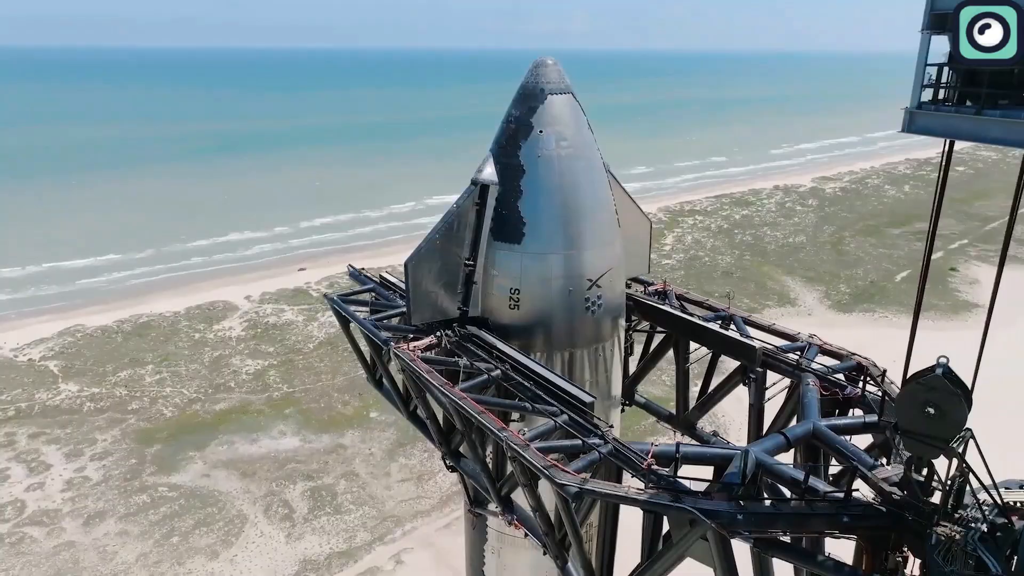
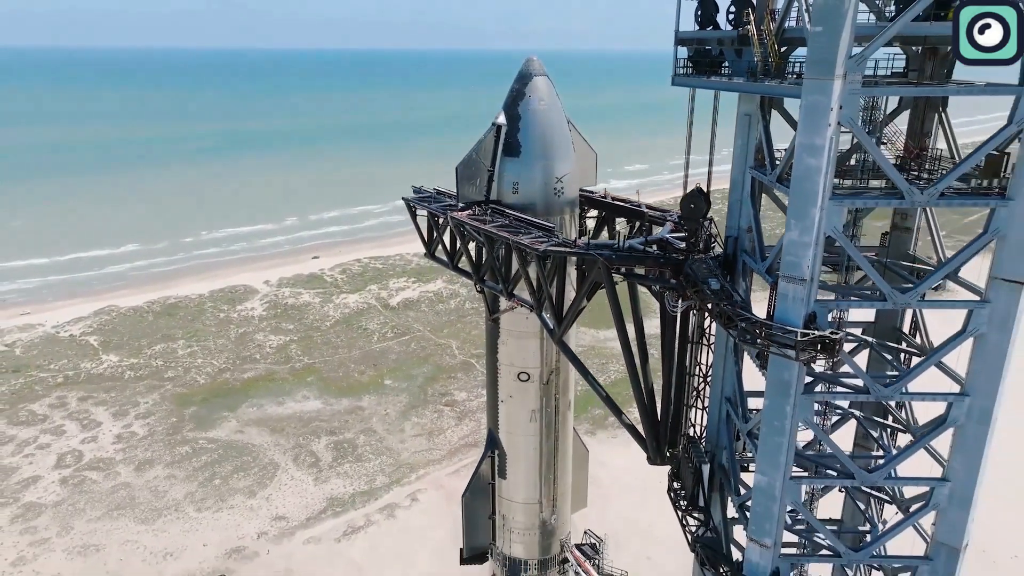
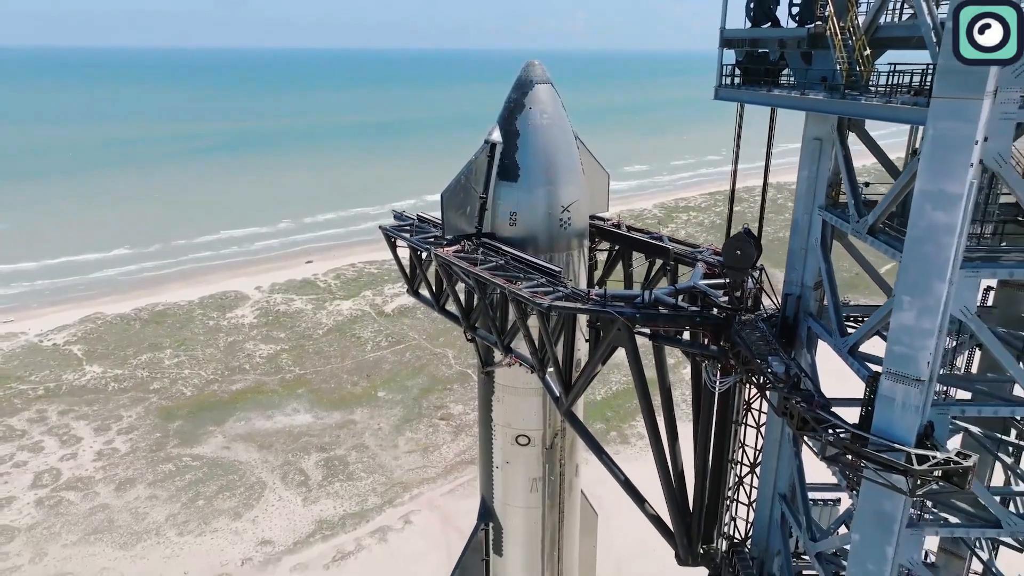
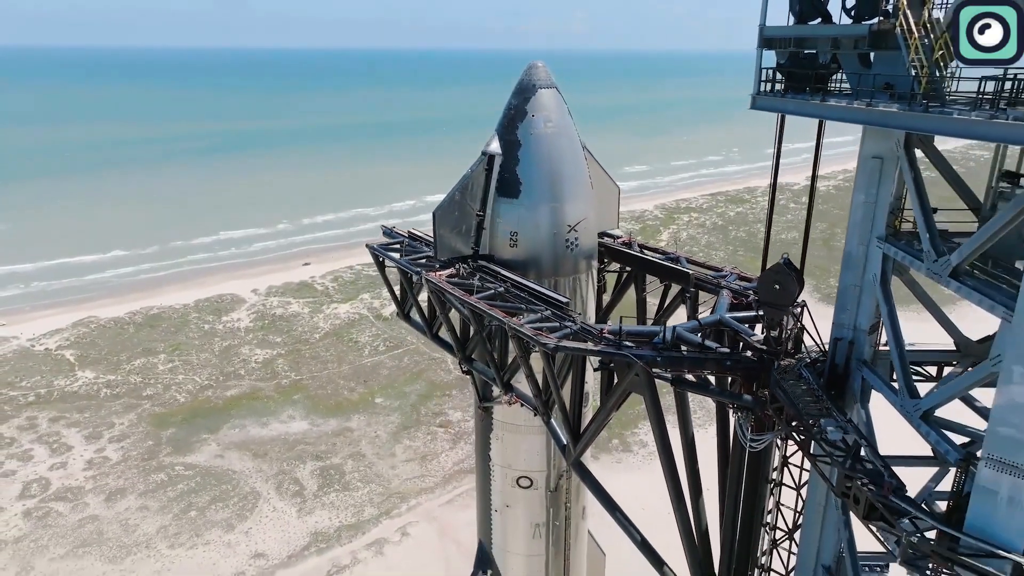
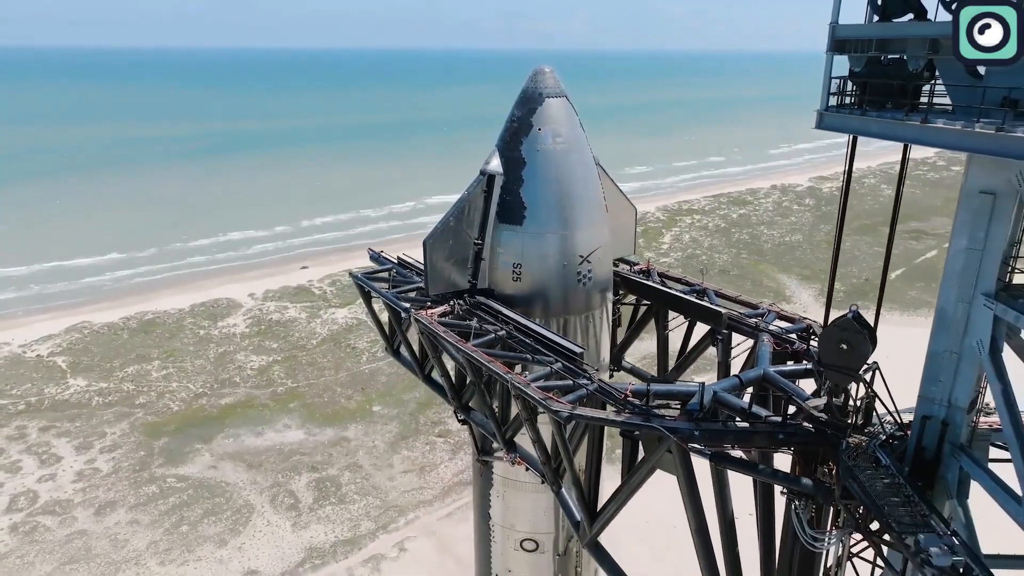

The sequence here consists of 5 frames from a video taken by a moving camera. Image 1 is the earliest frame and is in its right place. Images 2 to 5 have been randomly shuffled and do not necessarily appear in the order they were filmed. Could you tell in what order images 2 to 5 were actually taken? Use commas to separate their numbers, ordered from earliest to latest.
5, 4, 3, 2
